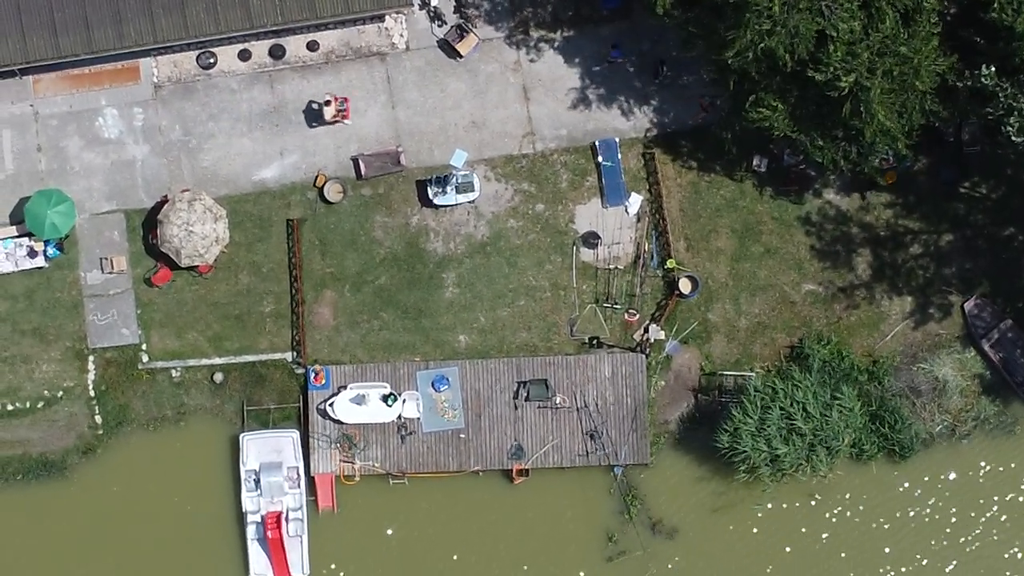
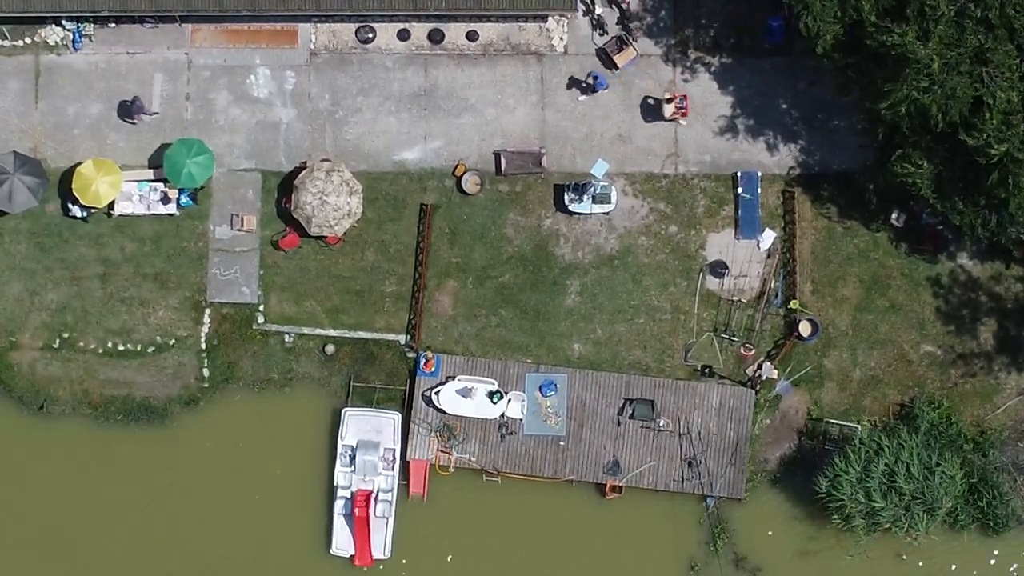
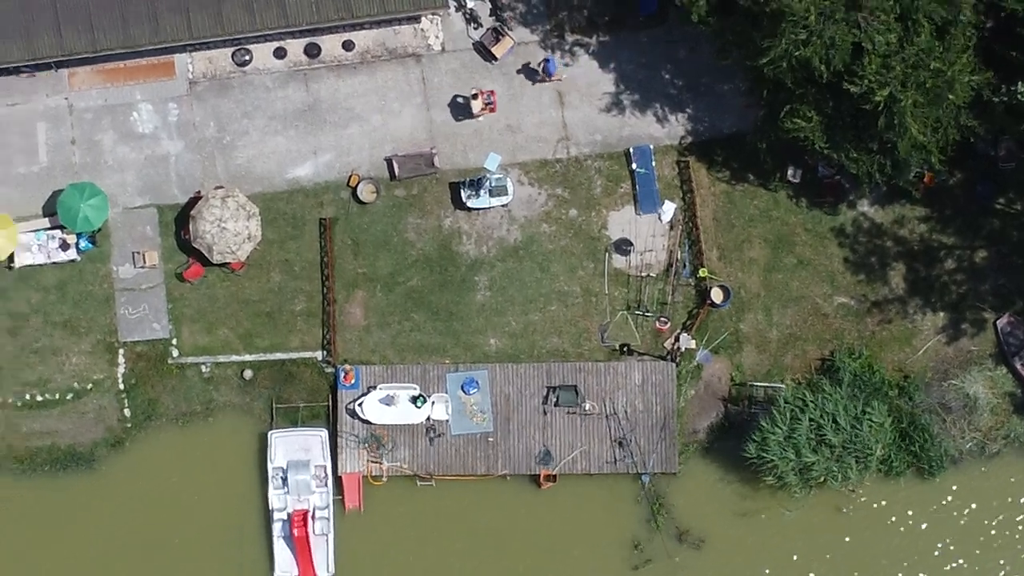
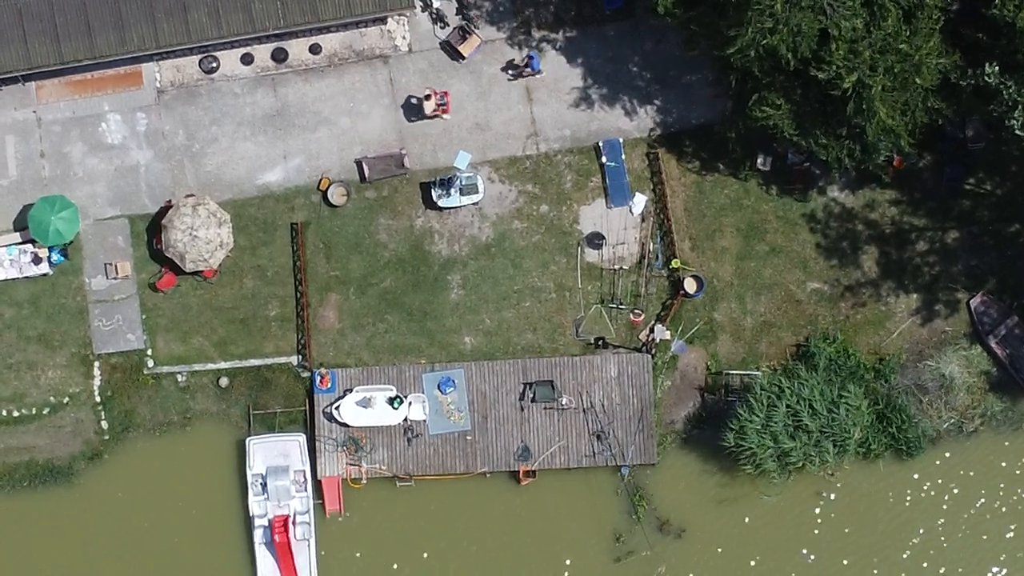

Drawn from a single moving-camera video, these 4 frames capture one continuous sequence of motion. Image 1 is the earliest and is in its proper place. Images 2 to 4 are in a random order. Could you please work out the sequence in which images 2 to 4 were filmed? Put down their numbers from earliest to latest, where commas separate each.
4, 3, 2
